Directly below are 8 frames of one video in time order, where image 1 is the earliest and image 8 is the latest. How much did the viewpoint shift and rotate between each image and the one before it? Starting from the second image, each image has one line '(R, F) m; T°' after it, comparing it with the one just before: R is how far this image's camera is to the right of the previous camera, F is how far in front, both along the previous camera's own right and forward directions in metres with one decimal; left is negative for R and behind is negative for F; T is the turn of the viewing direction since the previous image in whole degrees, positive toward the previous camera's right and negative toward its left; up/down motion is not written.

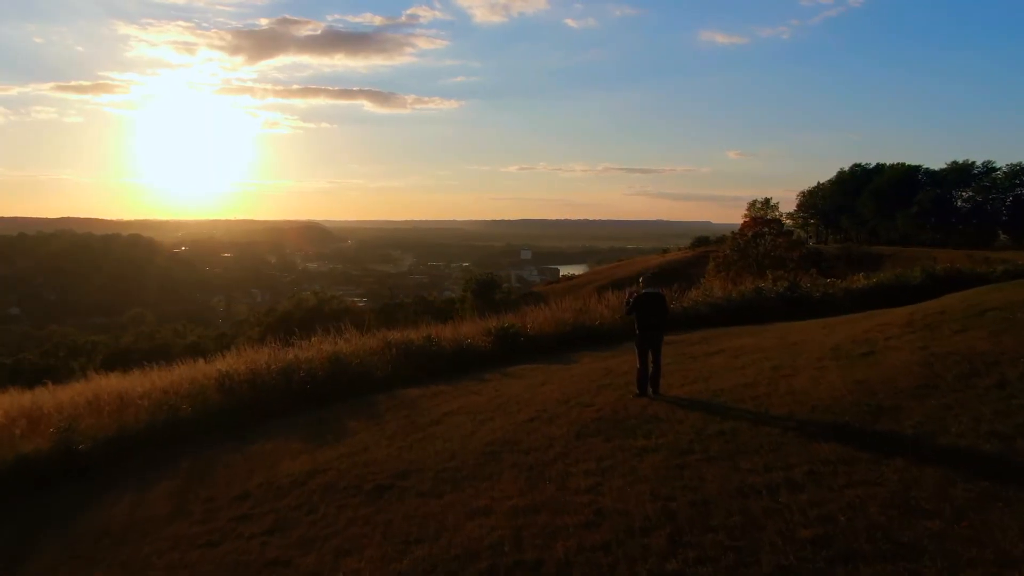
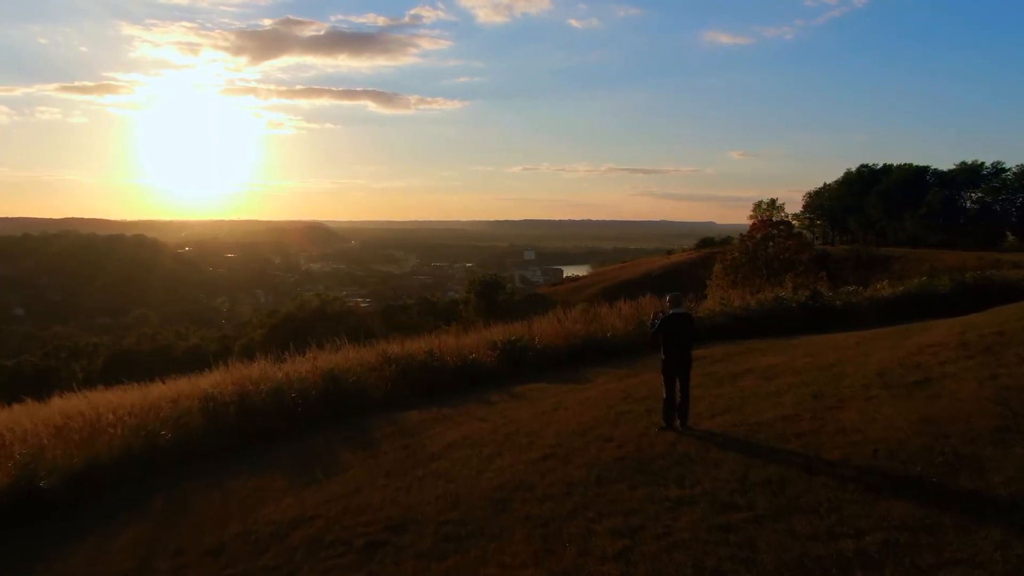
(0.0, +0.3) m; 0°
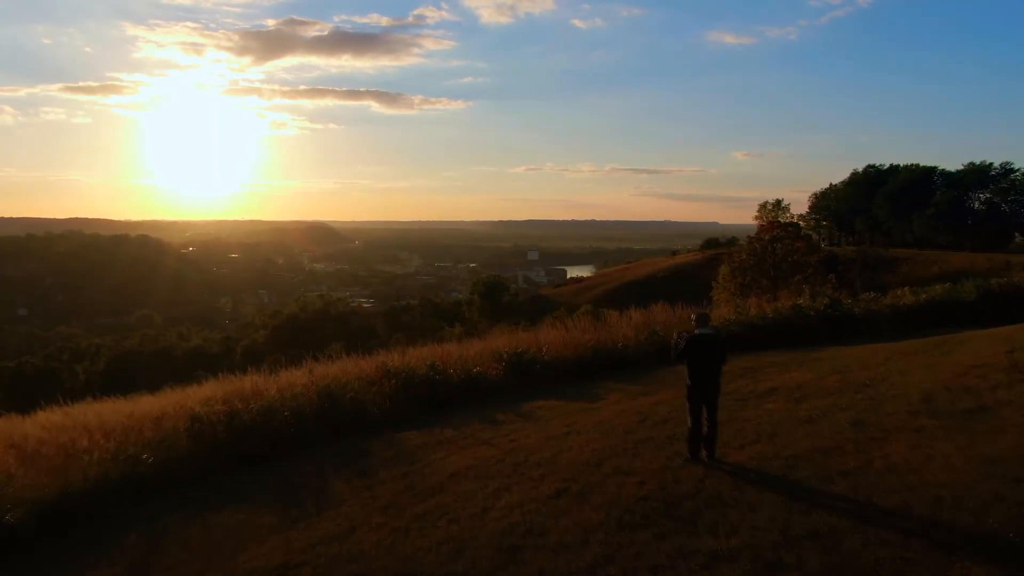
(0.0, +0.3) m; 0°
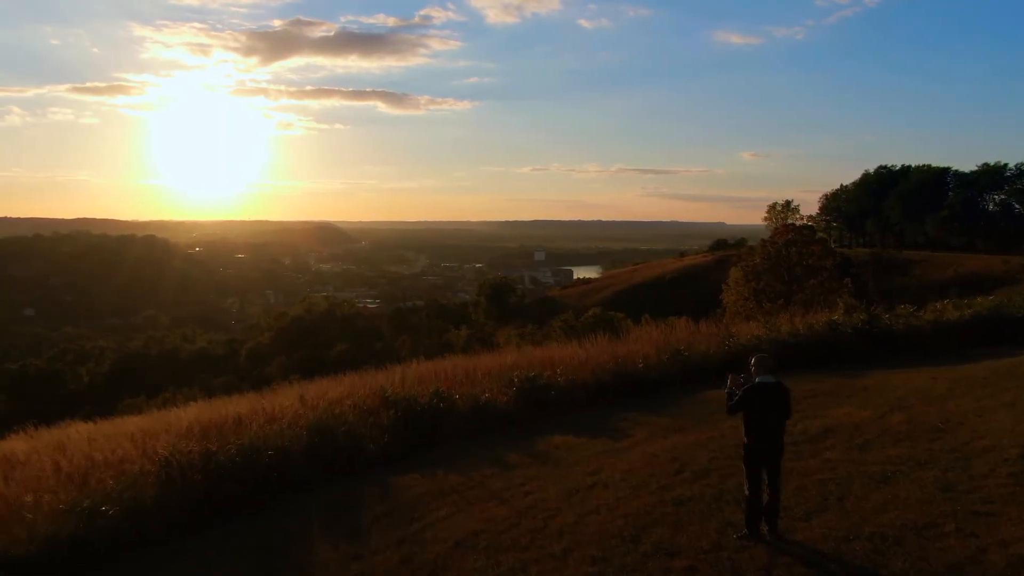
(0.0, +0.4) m; 0°
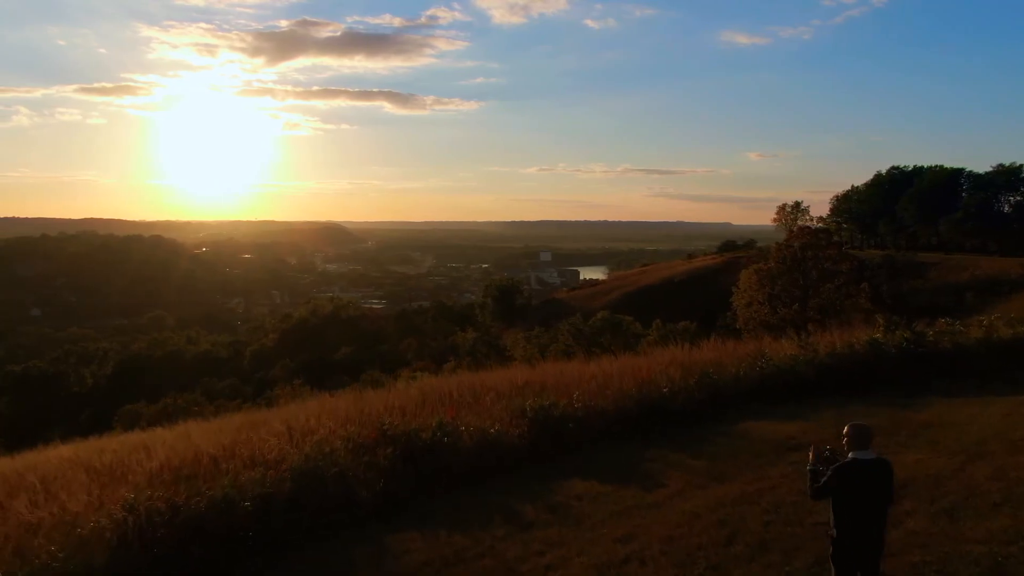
(0.0, +0.5) m; 0°
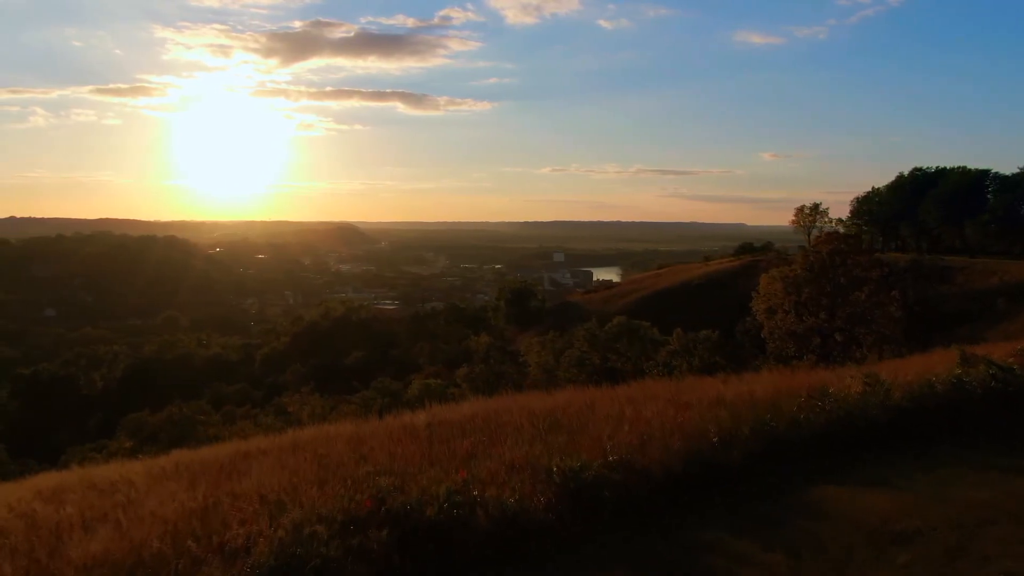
(0.0, +0.7) m; -1°
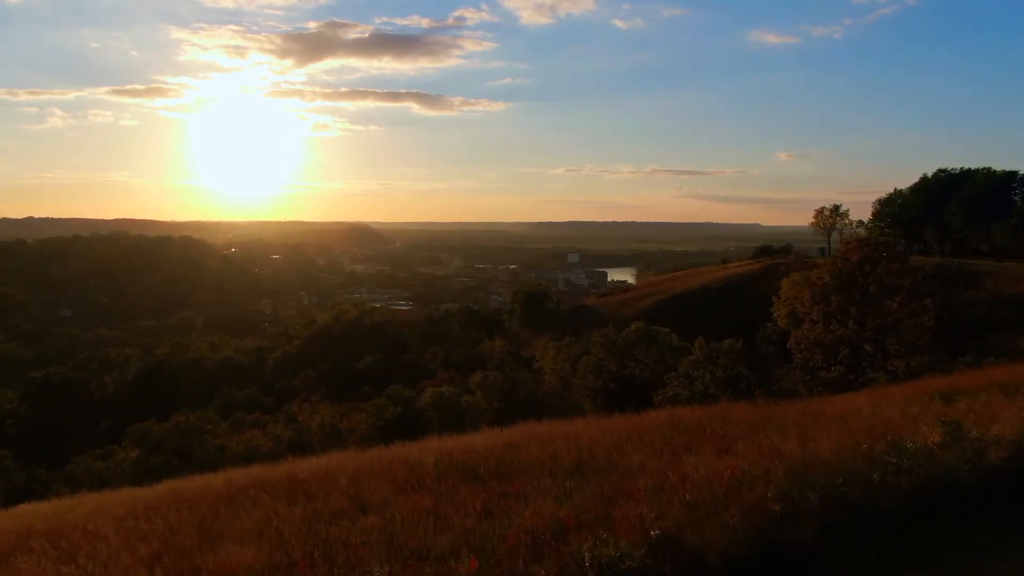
(0.0, +0.6) m; -1°
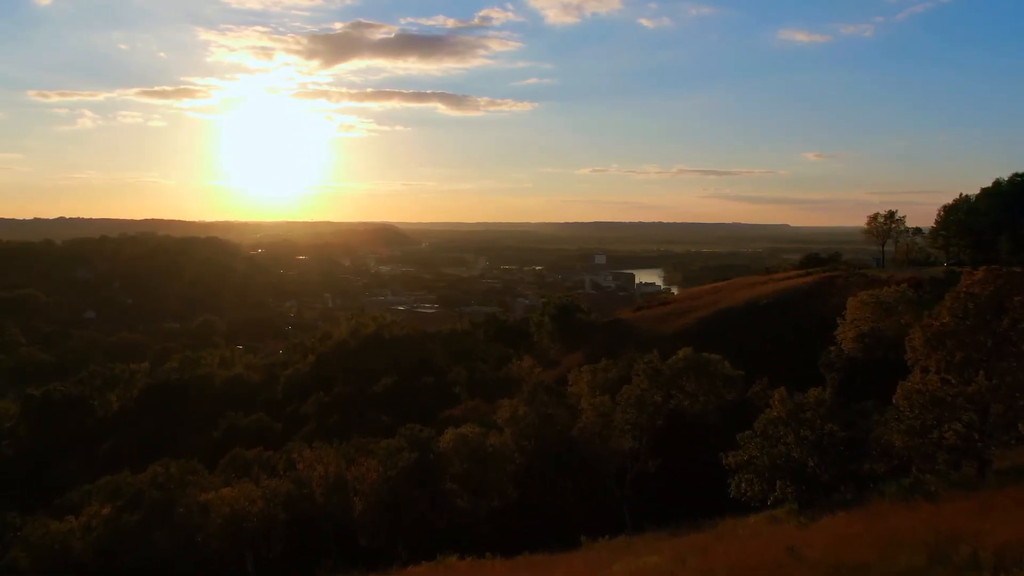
(-0.2, +2.9) m; -2°
